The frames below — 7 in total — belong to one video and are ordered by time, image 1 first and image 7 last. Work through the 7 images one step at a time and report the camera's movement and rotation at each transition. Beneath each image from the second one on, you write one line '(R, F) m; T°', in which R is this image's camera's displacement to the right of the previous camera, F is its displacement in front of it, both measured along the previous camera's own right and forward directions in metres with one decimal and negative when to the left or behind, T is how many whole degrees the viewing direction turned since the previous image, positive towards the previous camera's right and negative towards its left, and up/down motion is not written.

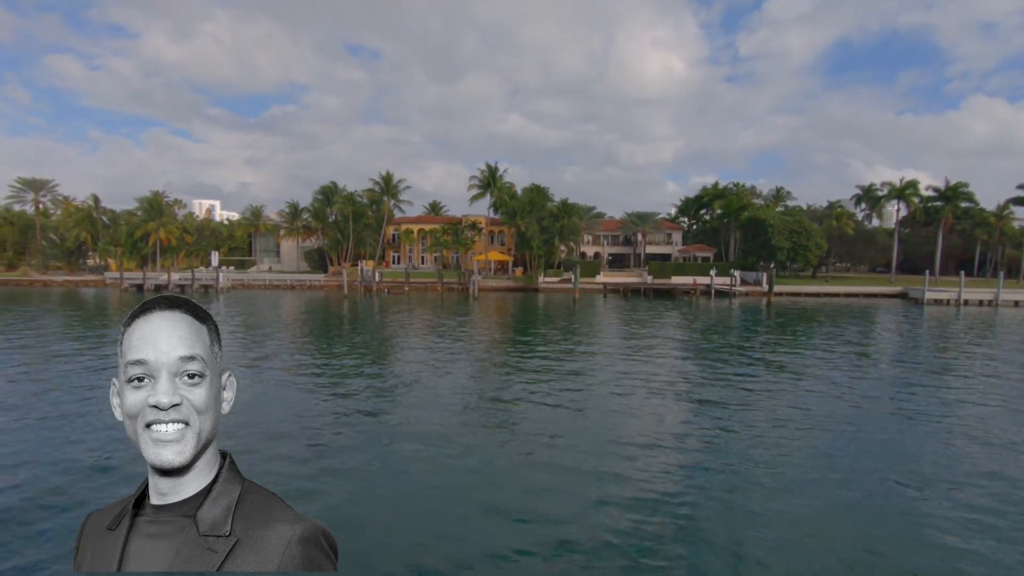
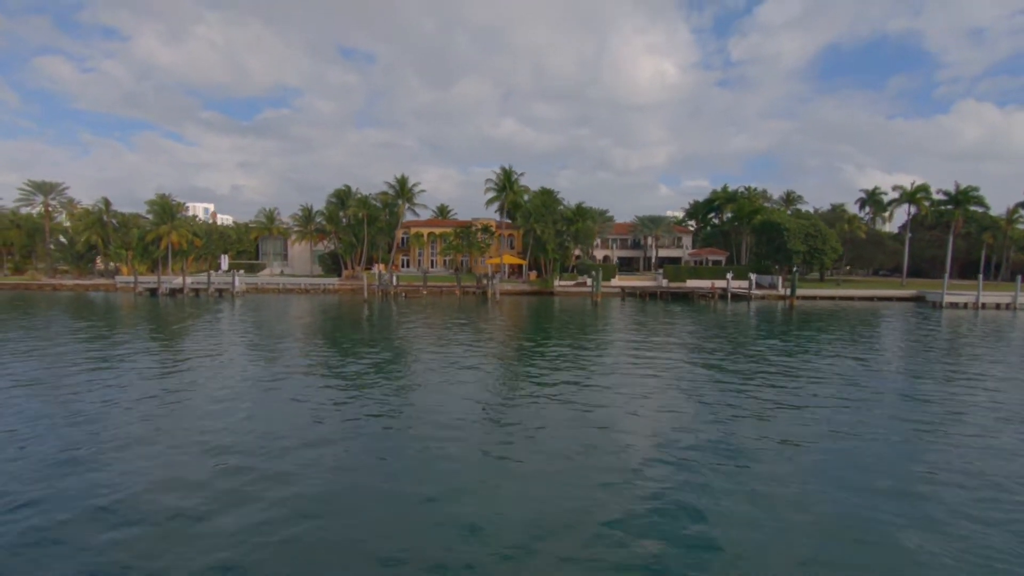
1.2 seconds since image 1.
(-1.4, +0.1) m; +1°
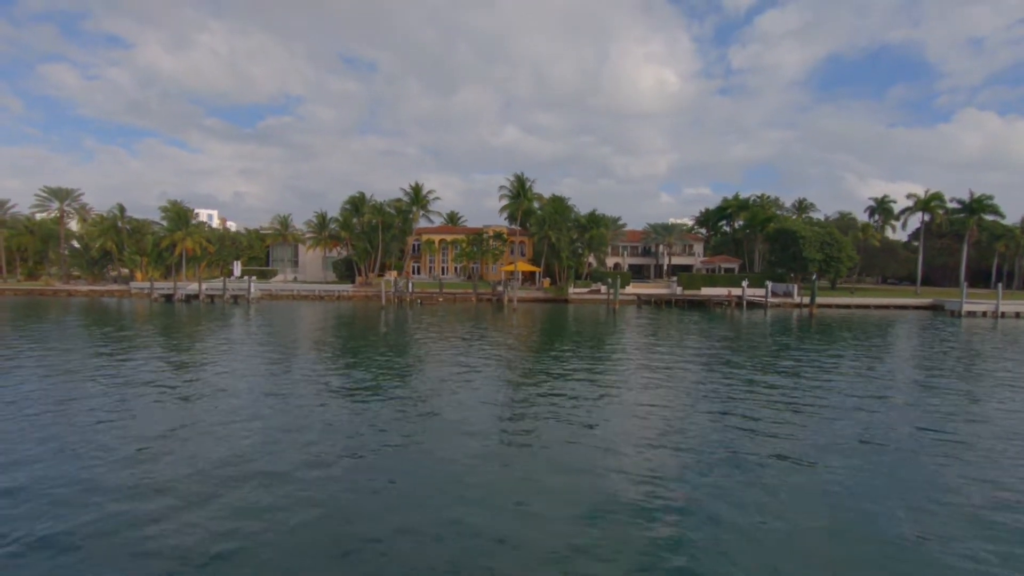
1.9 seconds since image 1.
(-0.9, +0.1) m; 0°
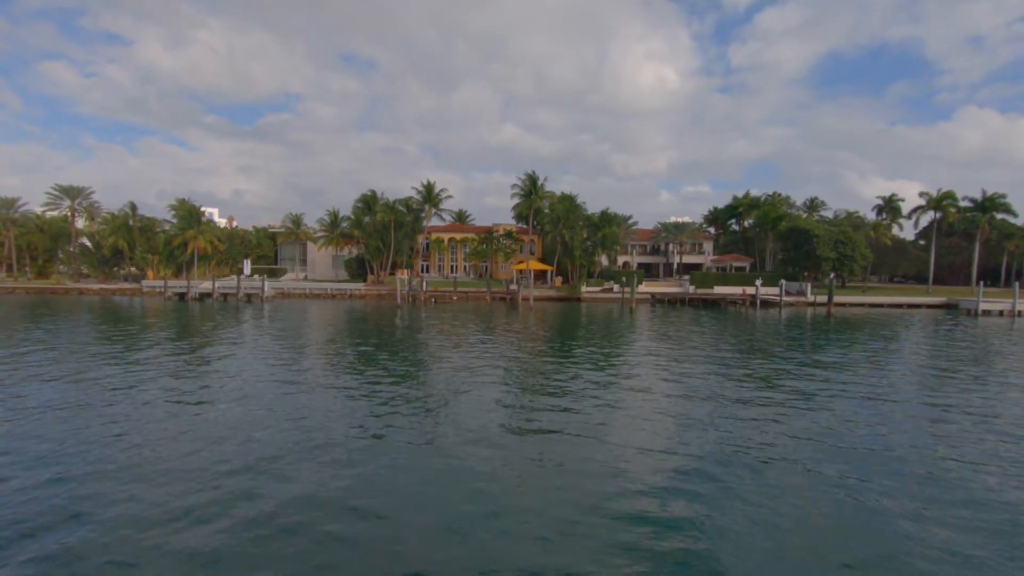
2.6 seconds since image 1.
(-0.9, +0.1) m; 0°
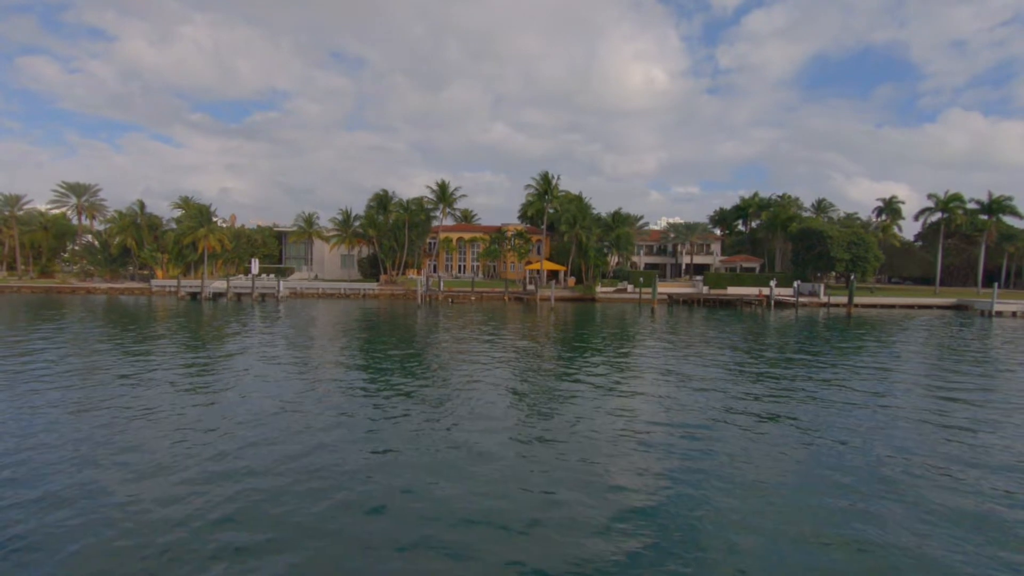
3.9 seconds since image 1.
(-1.6, +0.1) m; +1°
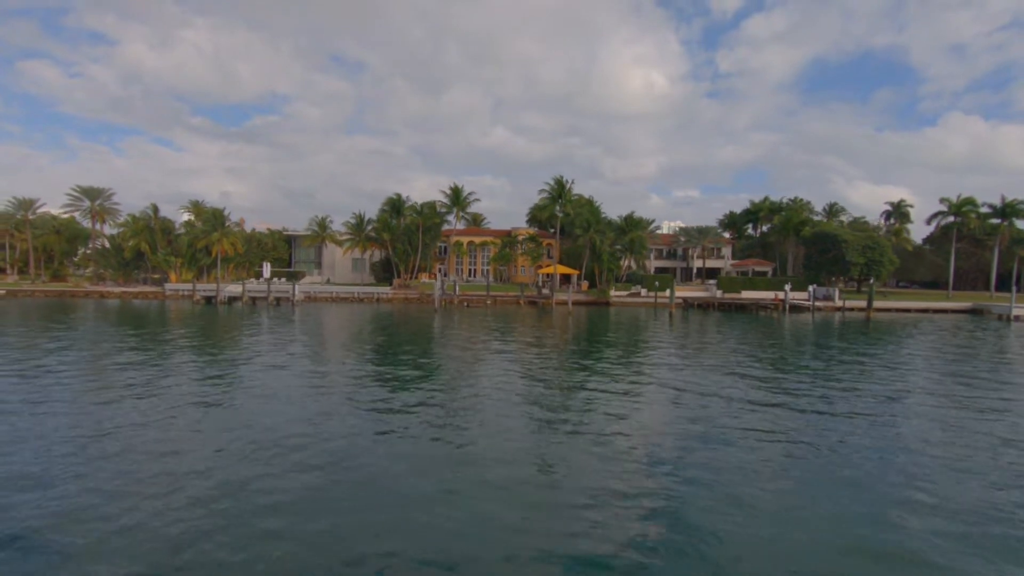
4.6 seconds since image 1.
(-0.9, +0.1) m; 0°
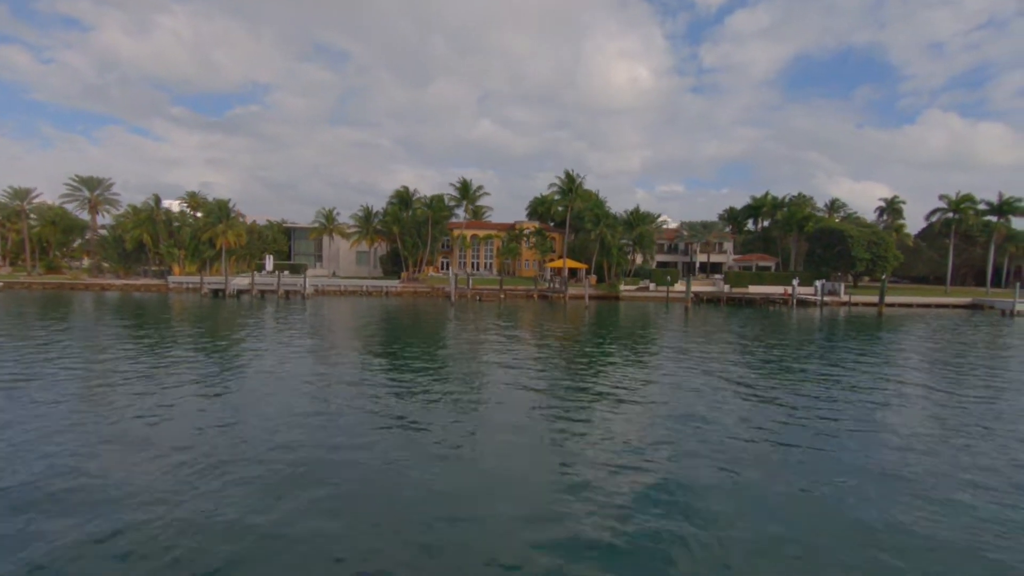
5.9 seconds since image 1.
(-1.6, +0.1) m; +1°
